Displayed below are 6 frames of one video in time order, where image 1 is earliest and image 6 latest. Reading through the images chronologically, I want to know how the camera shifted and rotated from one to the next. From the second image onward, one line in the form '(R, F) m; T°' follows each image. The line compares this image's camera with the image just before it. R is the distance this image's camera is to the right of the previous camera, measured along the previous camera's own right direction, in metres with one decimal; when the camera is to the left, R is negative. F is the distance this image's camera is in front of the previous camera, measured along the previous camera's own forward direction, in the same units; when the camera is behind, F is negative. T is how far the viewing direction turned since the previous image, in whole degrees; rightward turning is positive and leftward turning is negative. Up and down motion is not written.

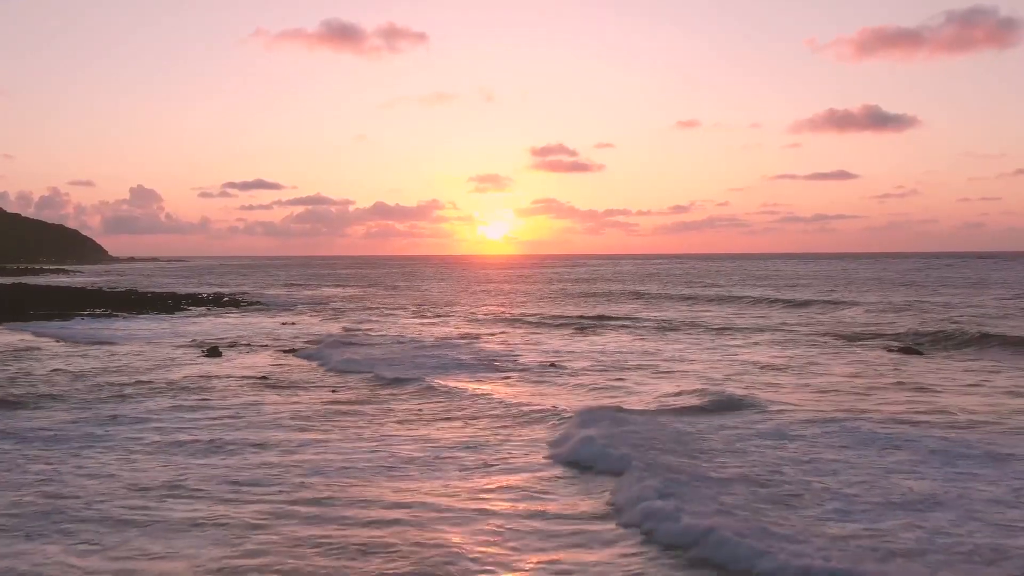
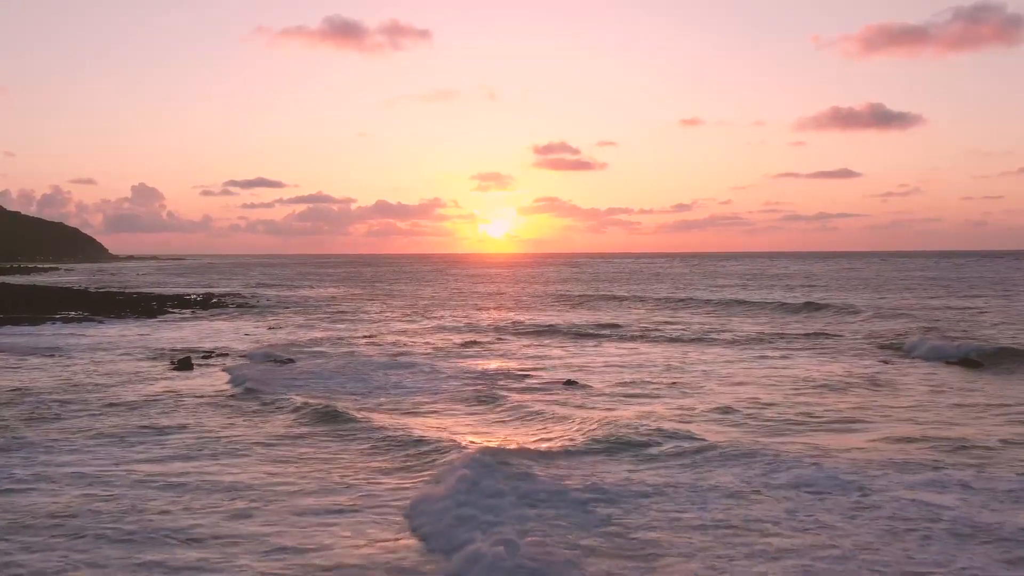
(0.0, +2.6) m; 0°
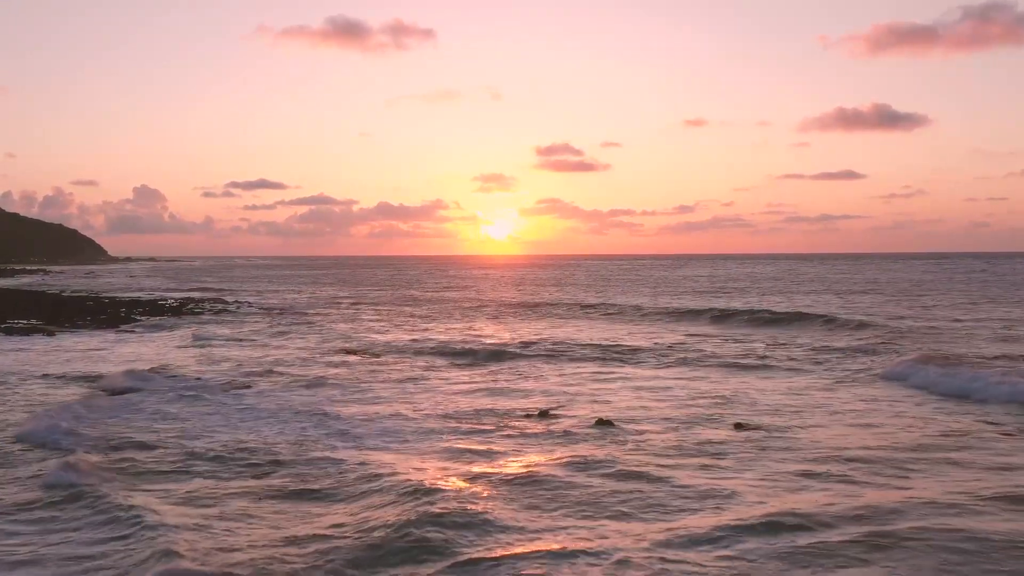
(-0.1, +4.4) m; 0°
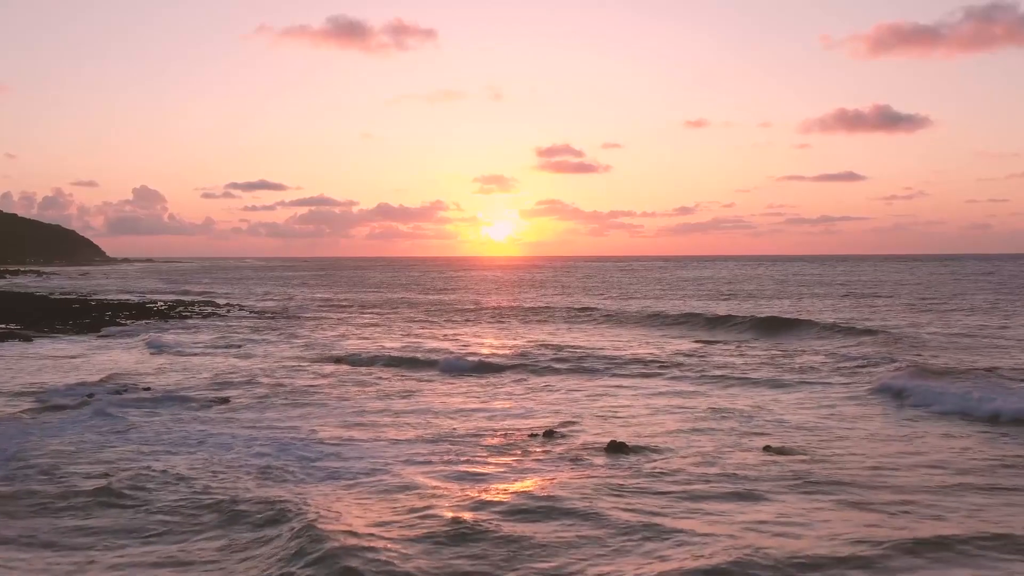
(-0.1, +1.8) m; 0°
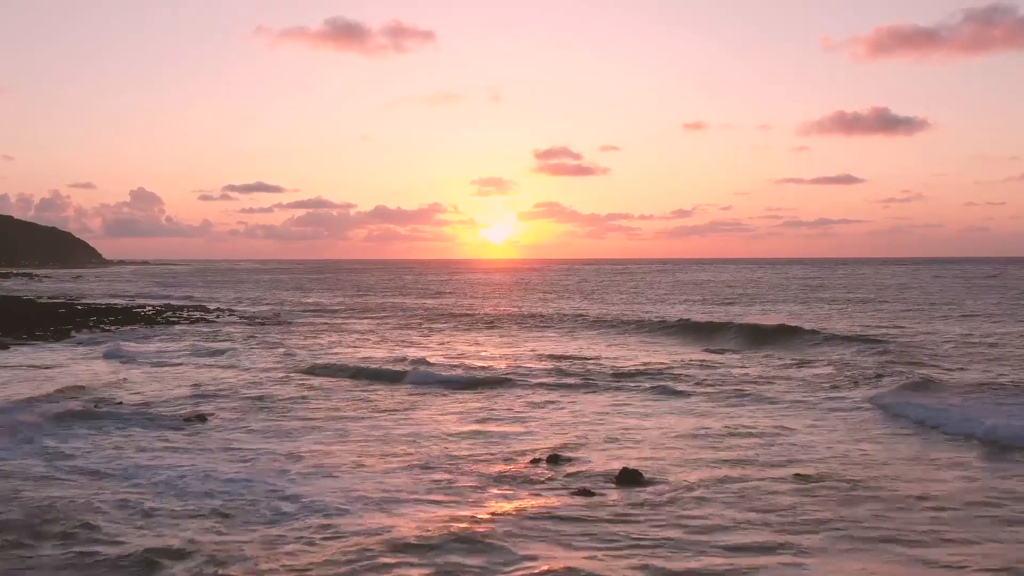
(0.0, +1.5) m; 0°
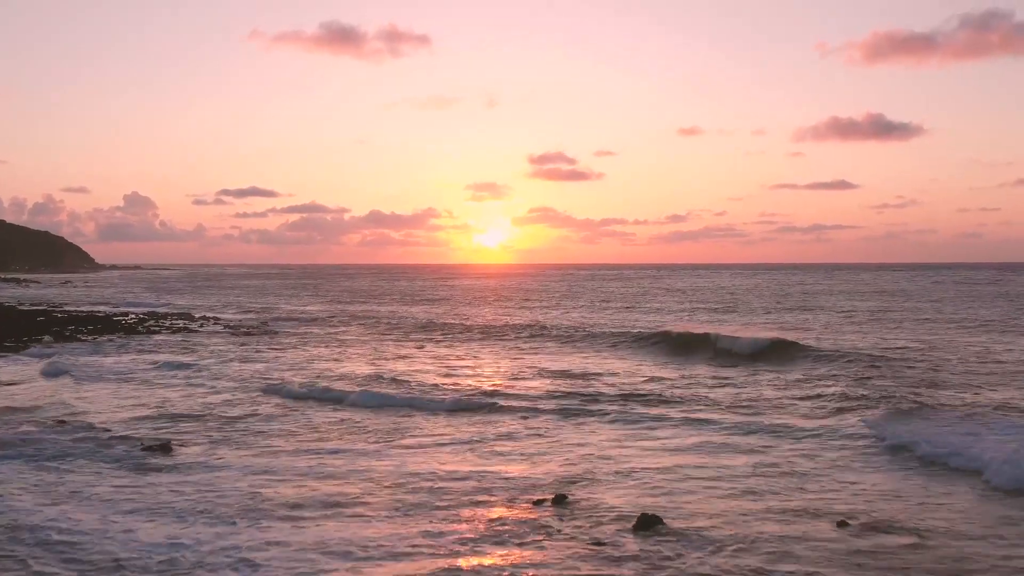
(-0.1, +1.9) m; 0°
